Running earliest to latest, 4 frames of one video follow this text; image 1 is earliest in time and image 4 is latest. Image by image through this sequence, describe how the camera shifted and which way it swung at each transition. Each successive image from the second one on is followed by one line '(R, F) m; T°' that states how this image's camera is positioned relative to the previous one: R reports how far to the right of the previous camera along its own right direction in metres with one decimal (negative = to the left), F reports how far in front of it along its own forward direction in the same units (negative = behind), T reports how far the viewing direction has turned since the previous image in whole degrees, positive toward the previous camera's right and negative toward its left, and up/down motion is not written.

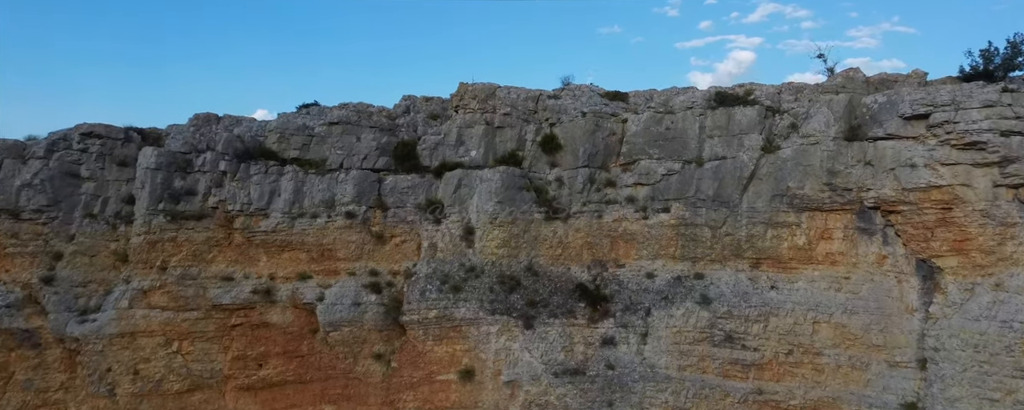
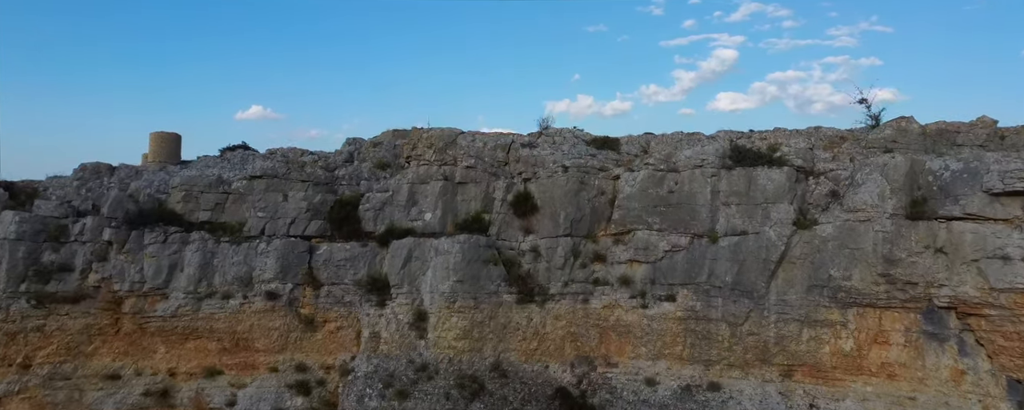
(+0.4, +3.6) m; +1°
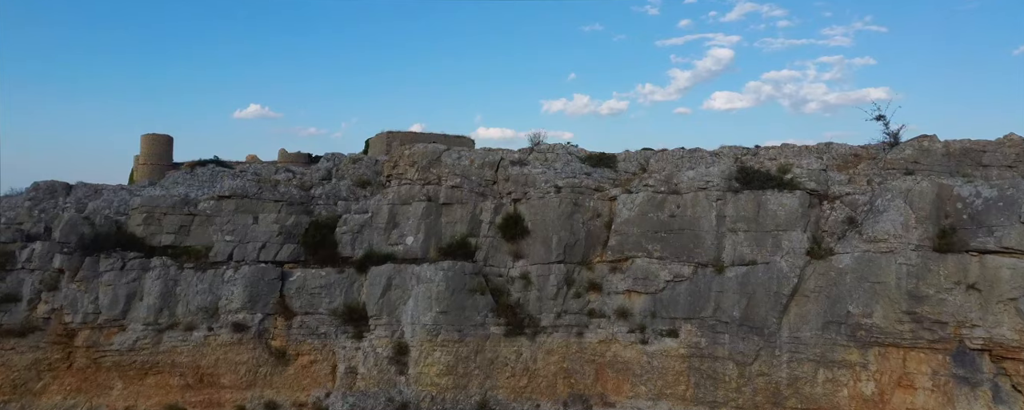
(+0.1, +1.1) m; 0°
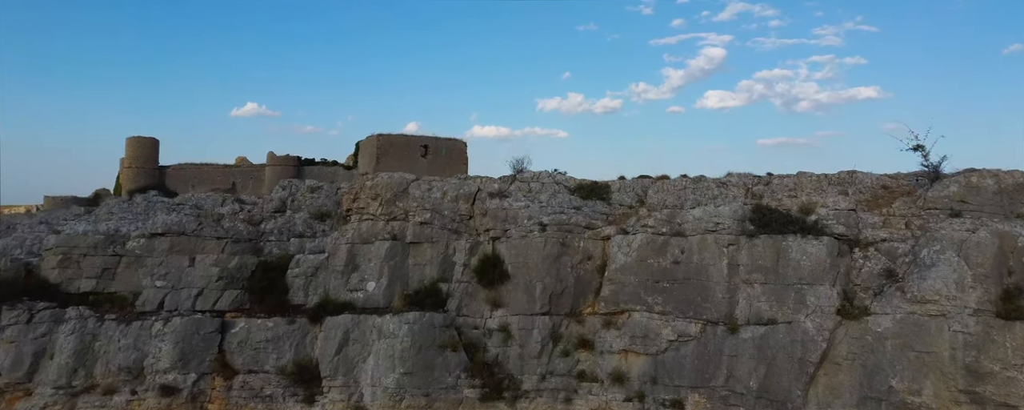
(+0.2, +1.9) m; +1°
